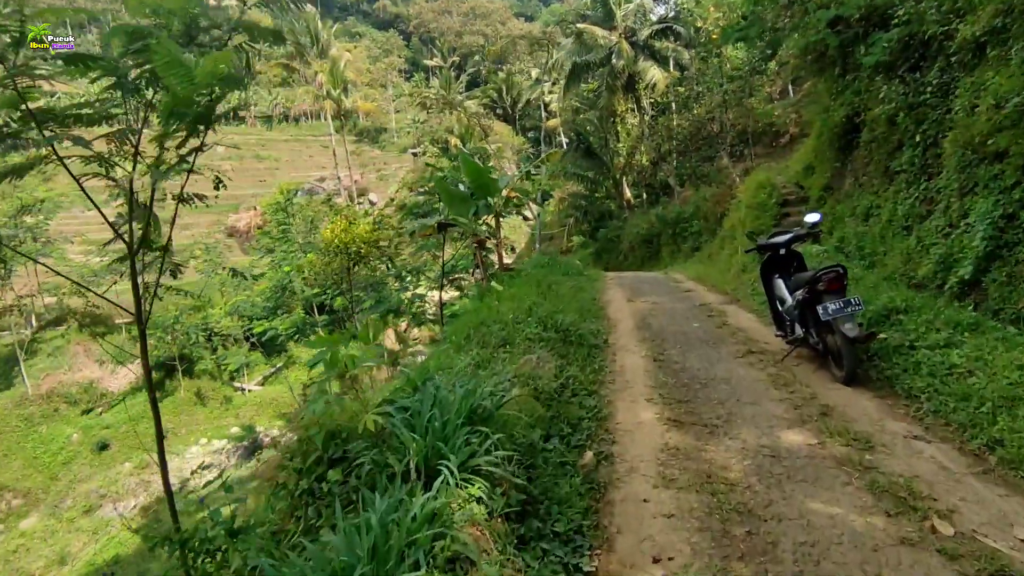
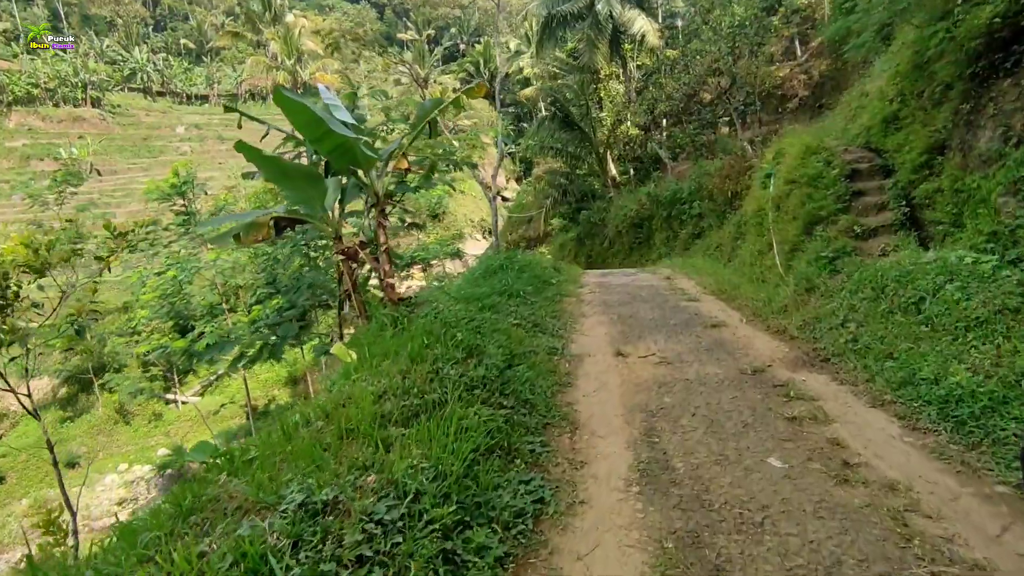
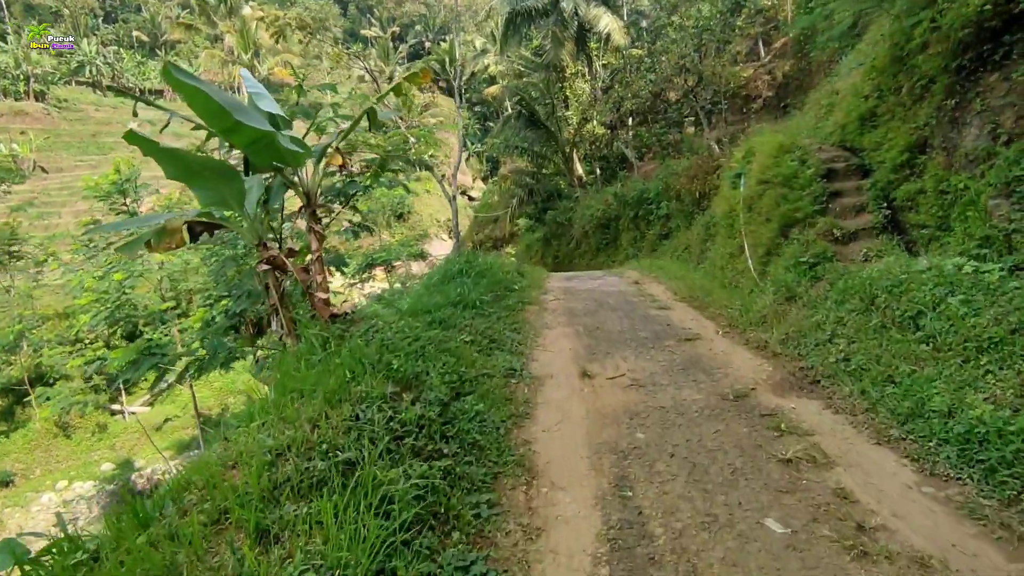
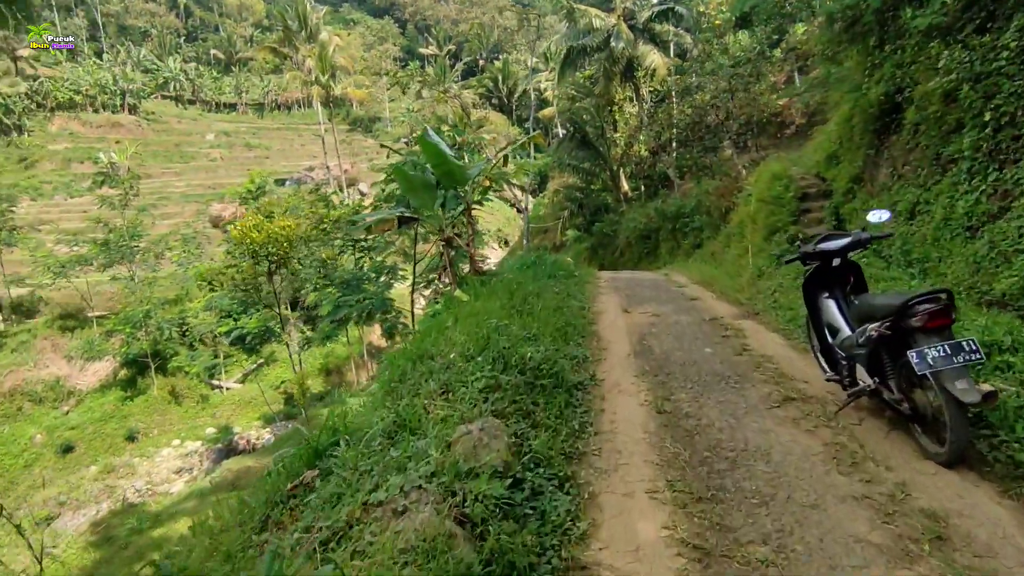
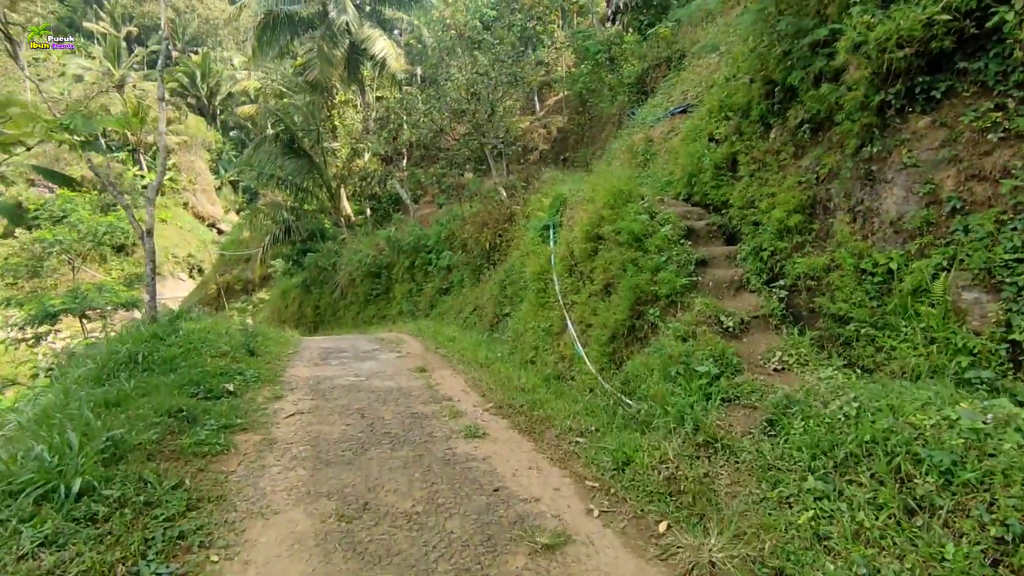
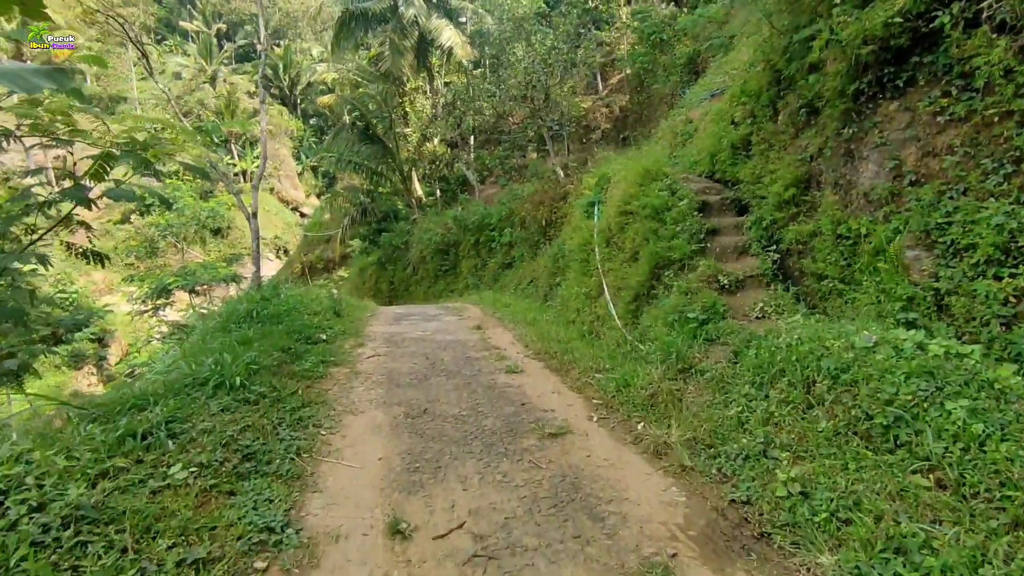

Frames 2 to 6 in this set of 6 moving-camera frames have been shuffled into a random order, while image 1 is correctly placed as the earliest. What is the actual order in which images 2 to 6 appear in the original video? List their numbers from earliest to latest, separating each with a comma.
4, 2, 3, 6, 5
